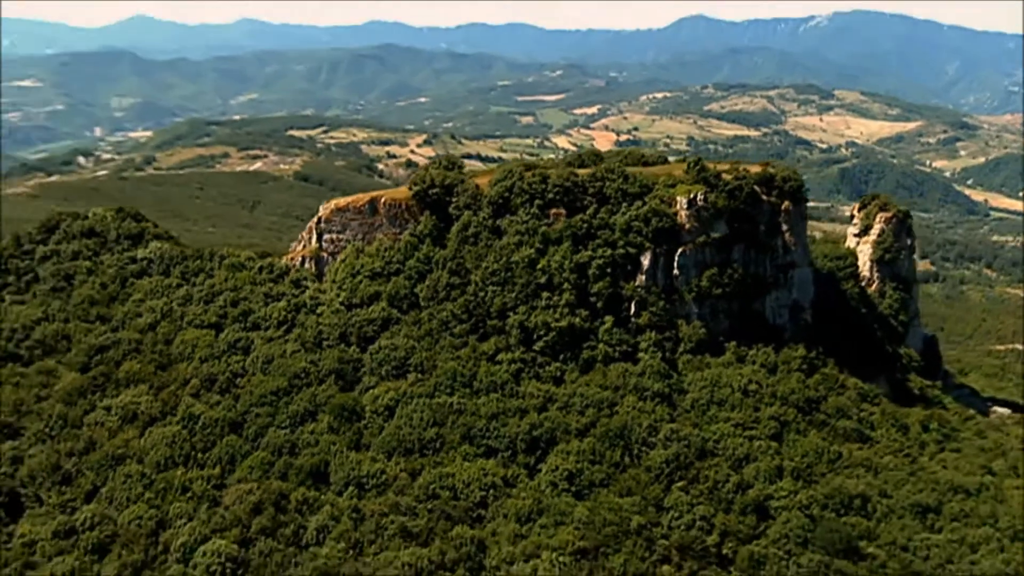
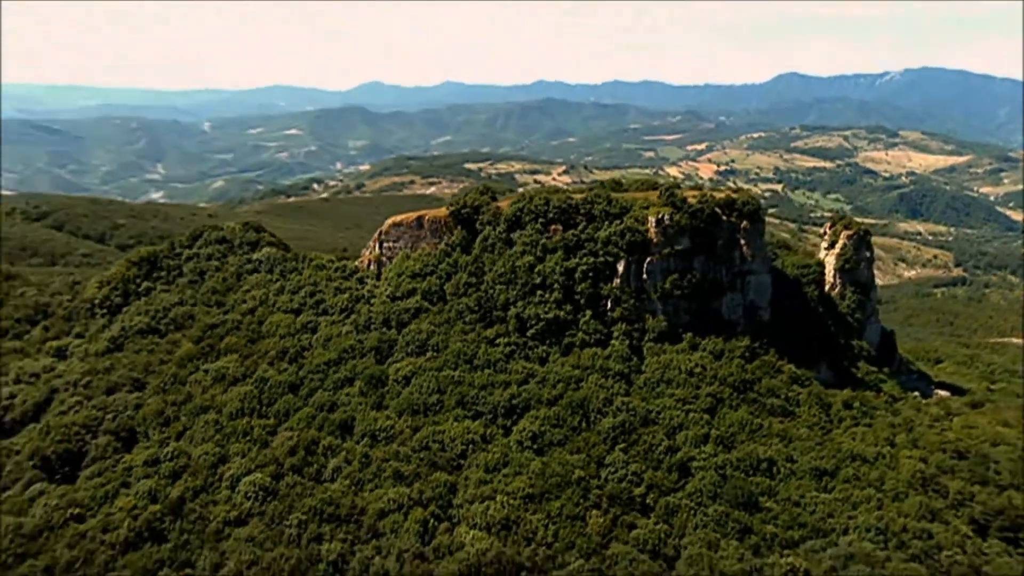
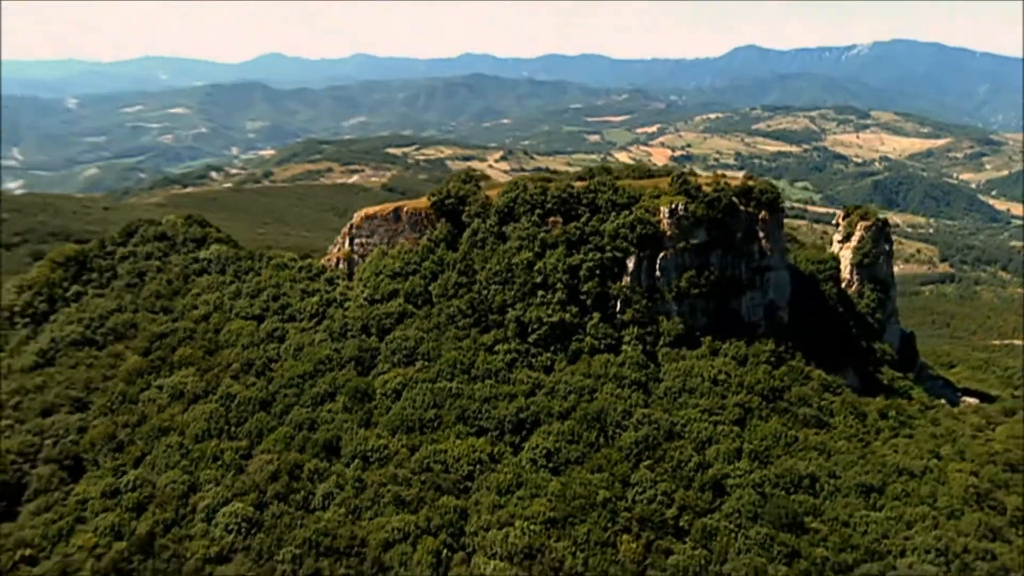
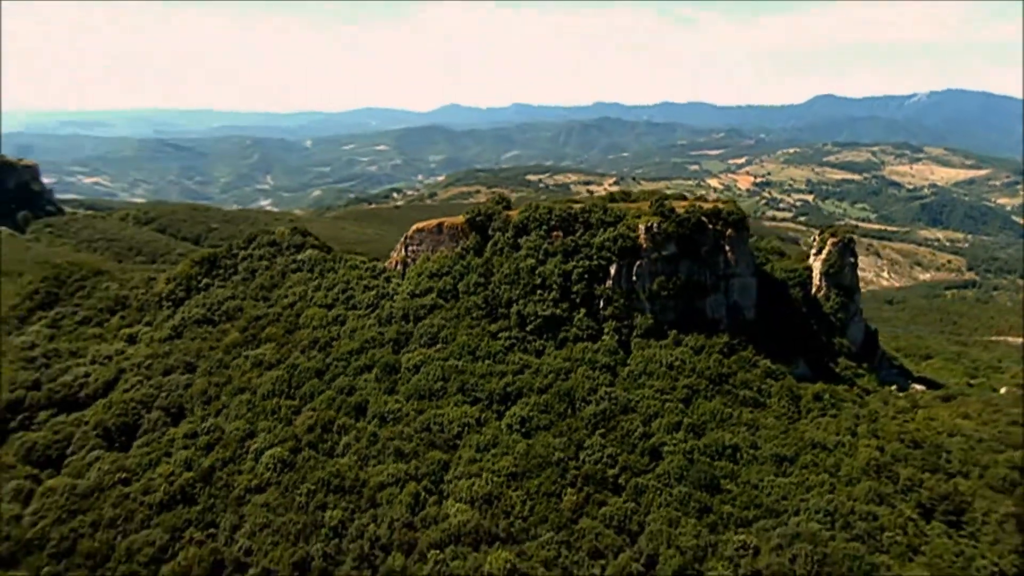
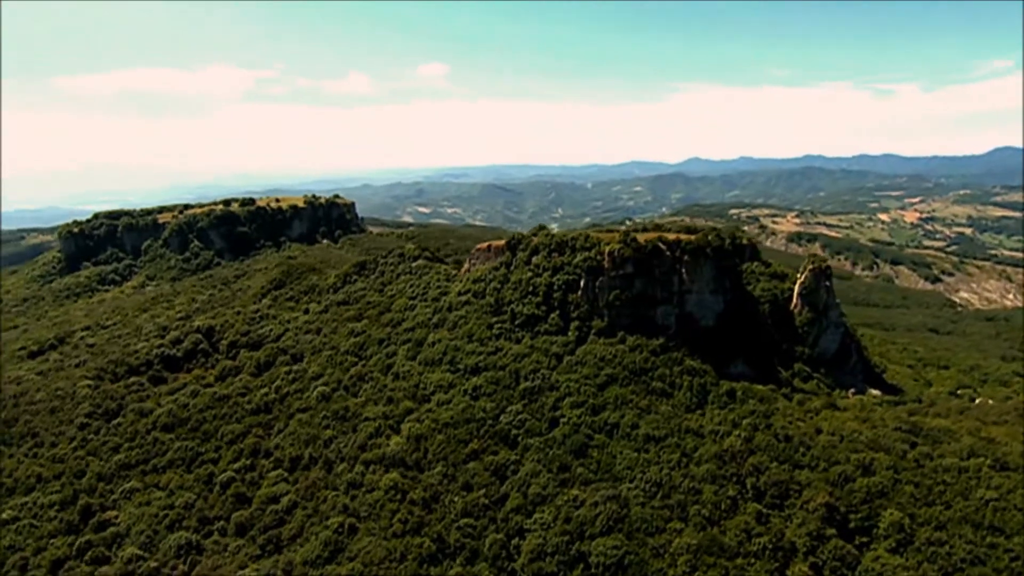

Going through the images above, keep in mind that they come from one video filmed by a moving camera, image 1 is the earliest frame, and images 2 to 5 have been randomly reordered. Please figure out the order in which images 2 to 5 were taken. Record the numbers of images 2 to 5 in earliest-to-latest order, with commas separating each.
3, 2, 4, 5
